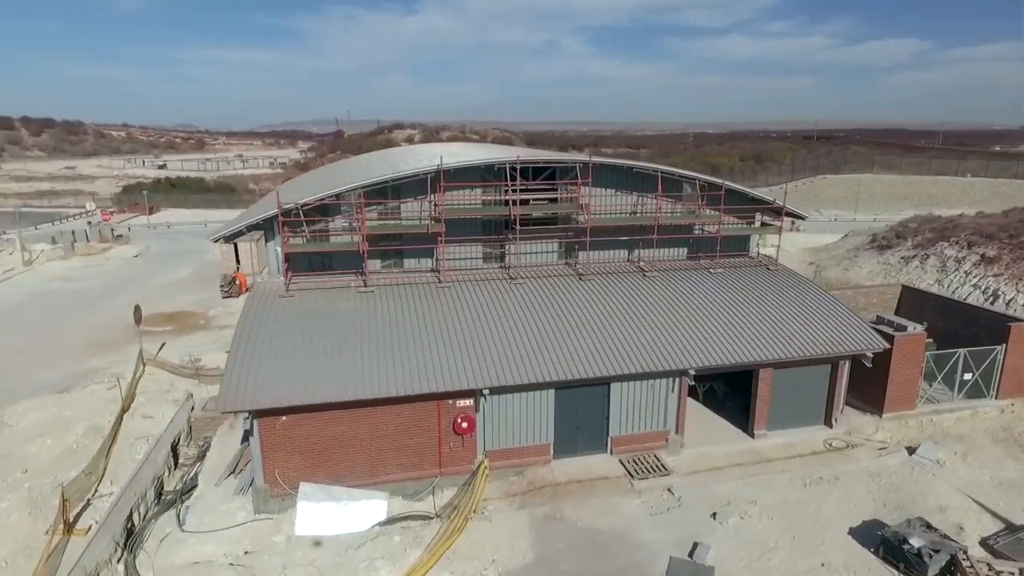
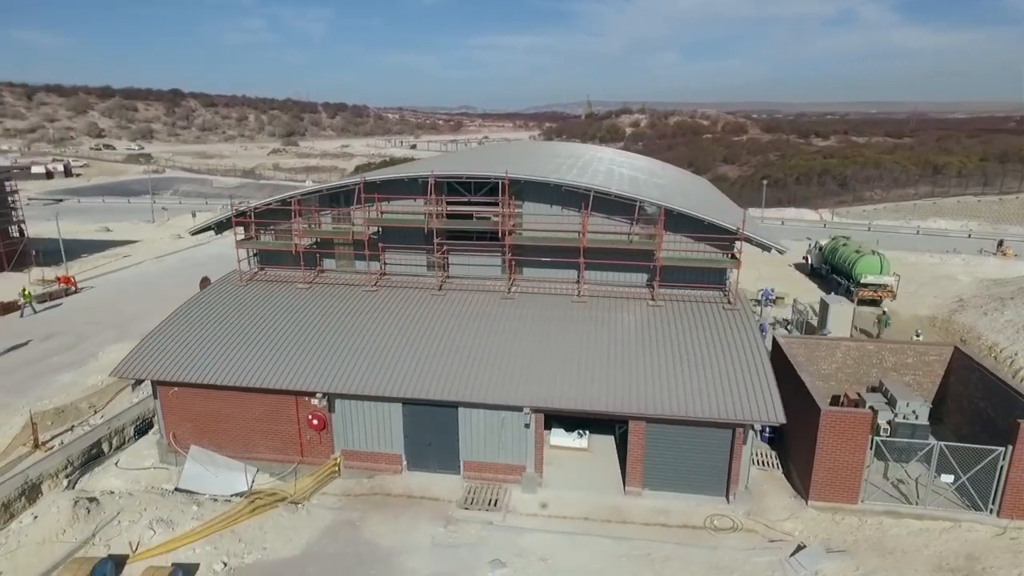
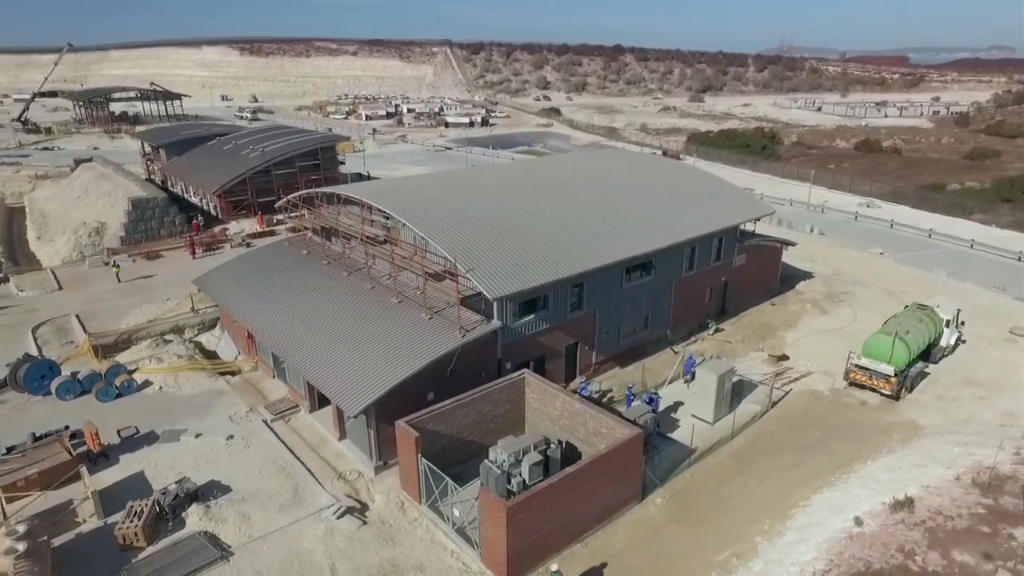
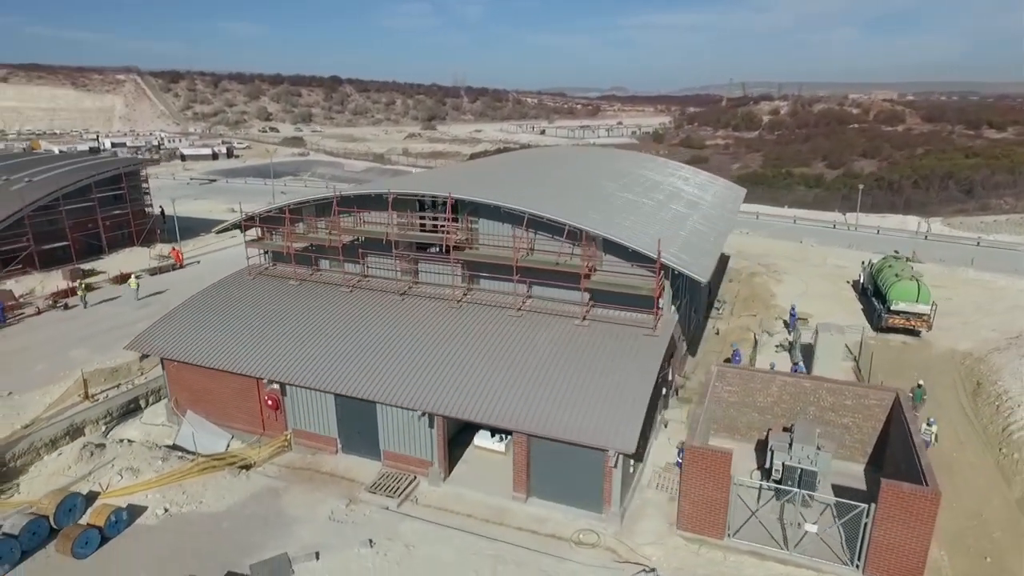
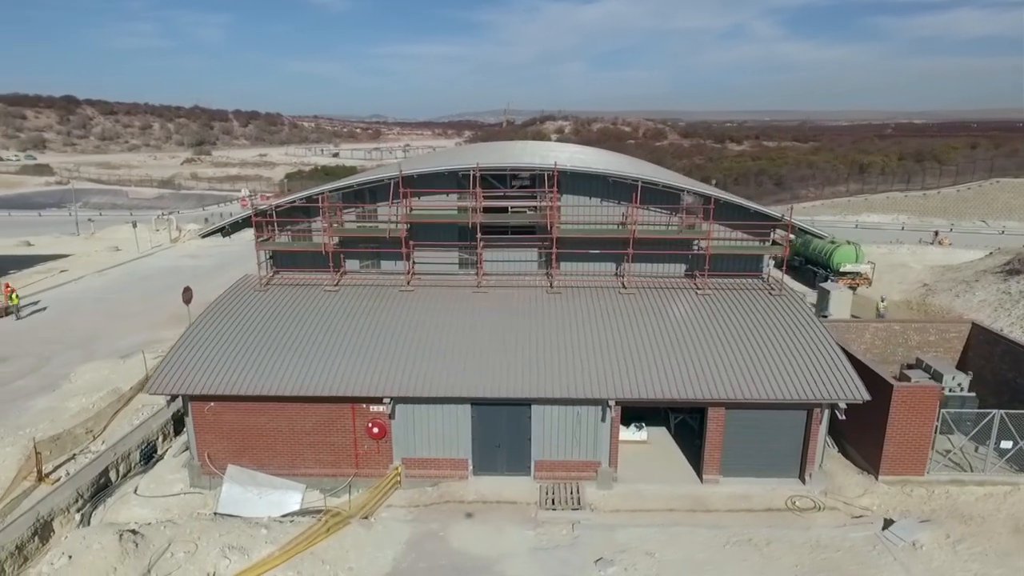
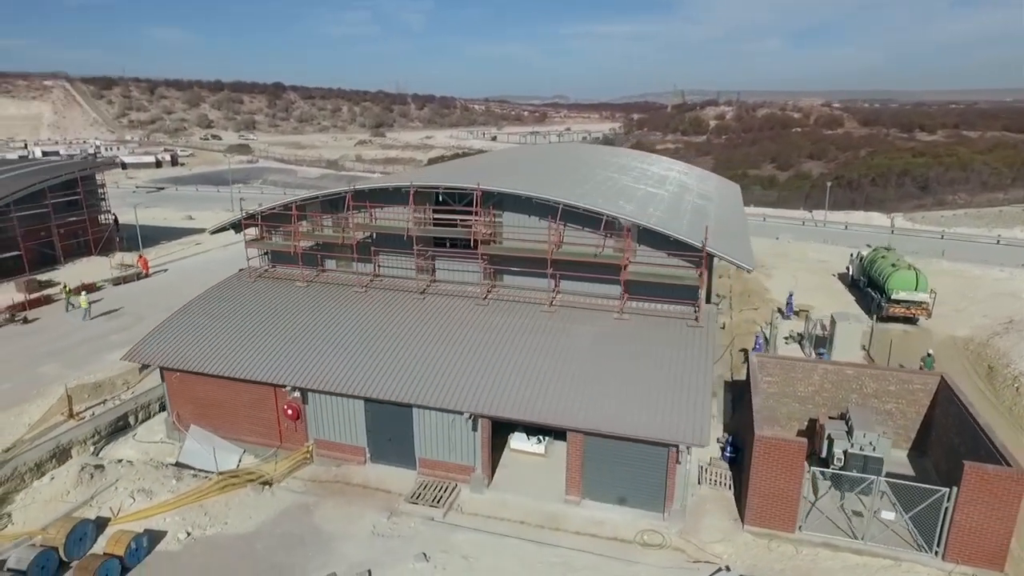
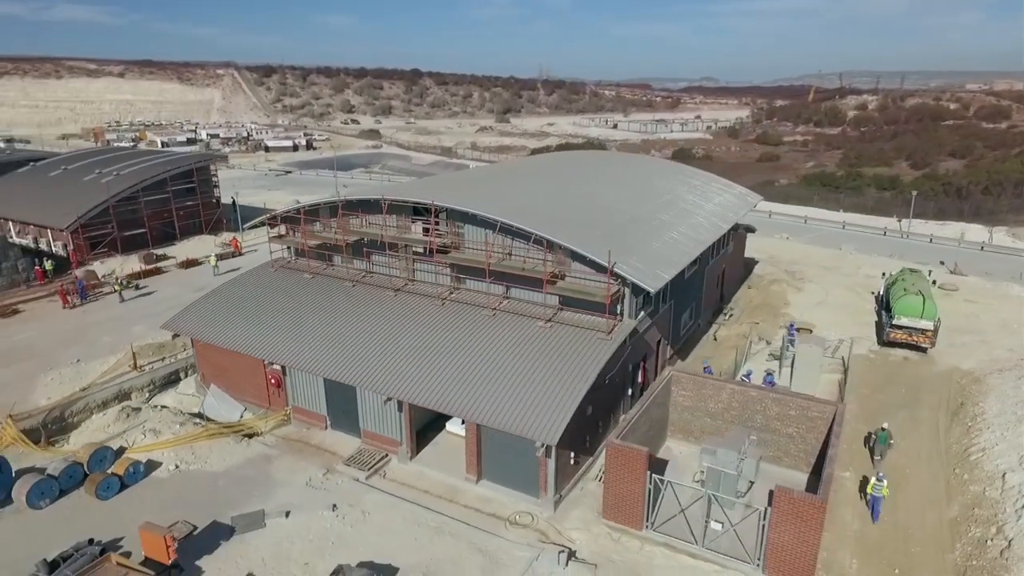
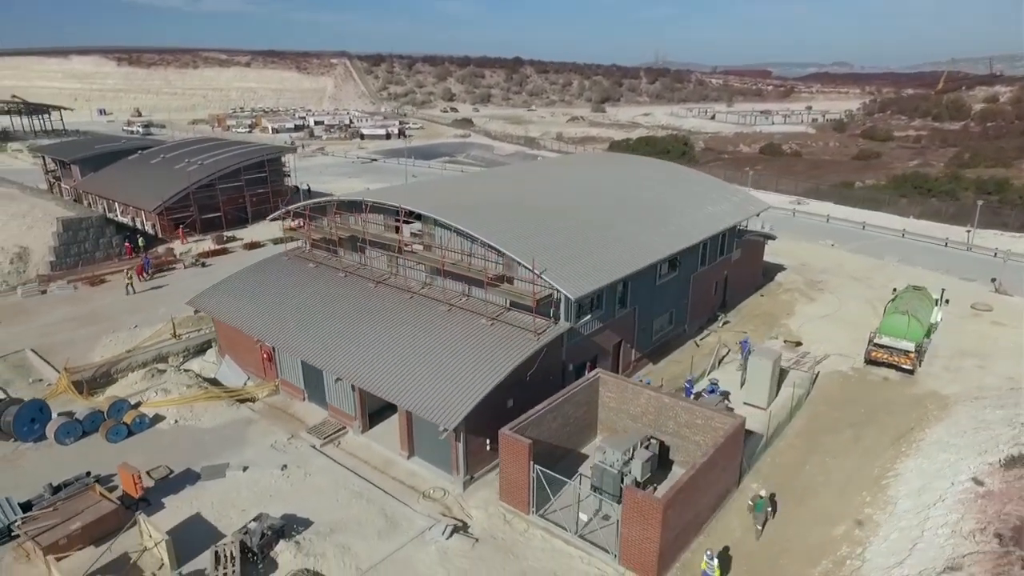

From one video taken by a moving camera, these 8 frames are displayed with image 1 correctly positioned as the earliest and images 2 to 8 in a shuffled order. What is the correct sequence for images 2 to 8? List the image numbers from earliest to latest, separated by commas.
5, 2, 6, 4, 7, 8, 3
